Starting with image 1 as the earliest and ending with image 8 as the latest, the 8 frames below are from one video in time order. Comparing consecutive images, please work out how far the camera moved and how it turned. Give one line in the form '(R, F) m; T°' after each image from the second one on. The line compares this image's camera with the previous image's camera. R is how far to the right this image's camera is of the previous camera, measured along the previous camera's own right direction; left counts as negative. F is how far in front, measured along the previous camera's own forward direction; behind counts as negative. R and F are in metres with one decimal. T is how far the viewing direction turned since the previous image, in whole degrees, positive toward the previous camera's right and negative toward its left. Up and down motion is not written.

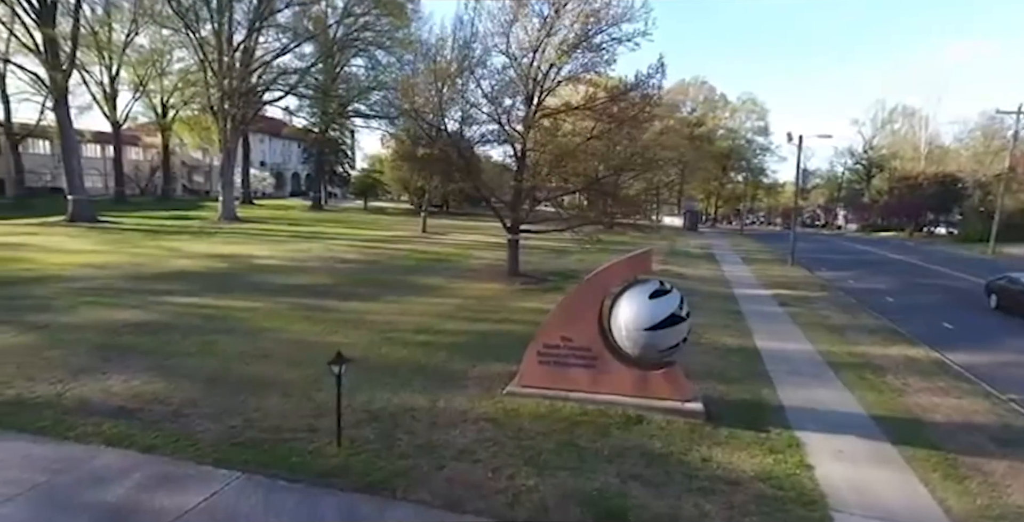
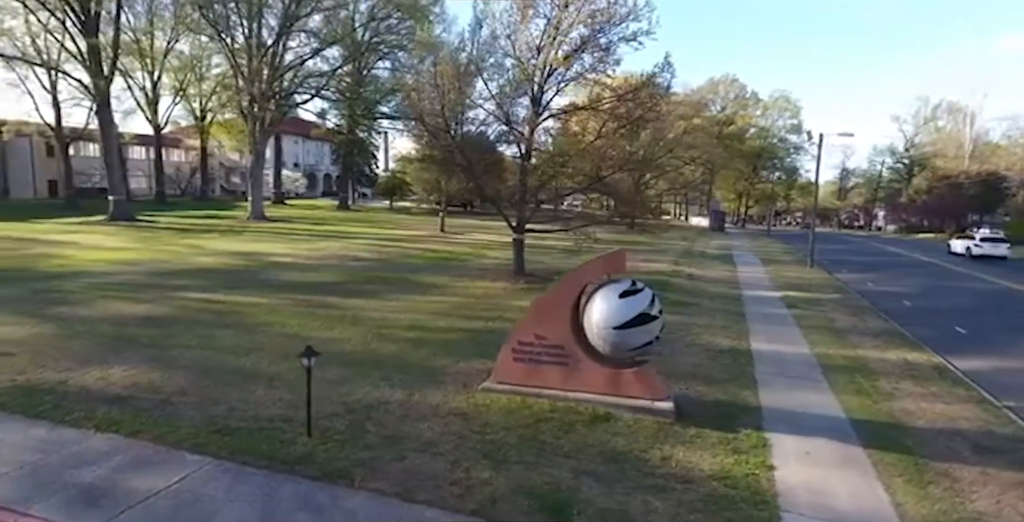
(+0.8, -0.1) m; -4°
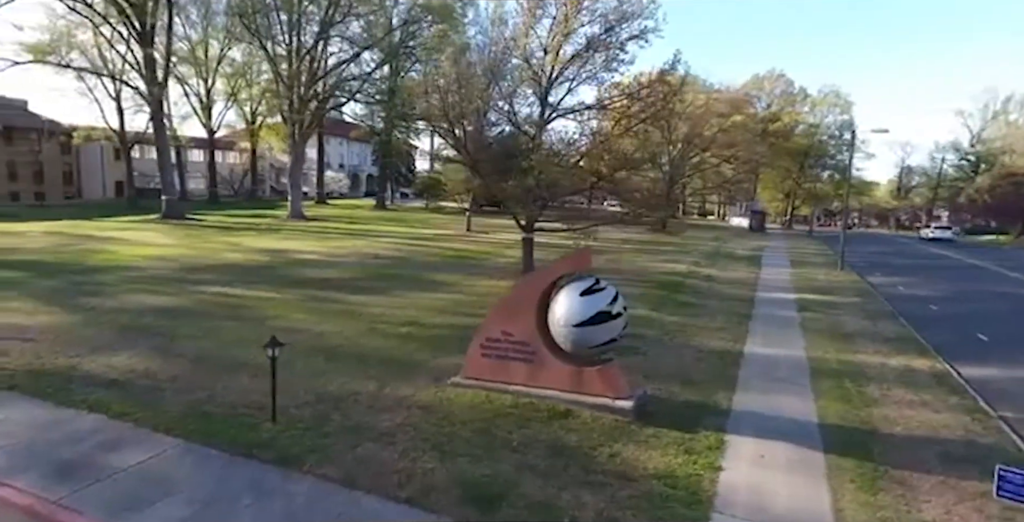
(+1.1, -0.1) m; -5°
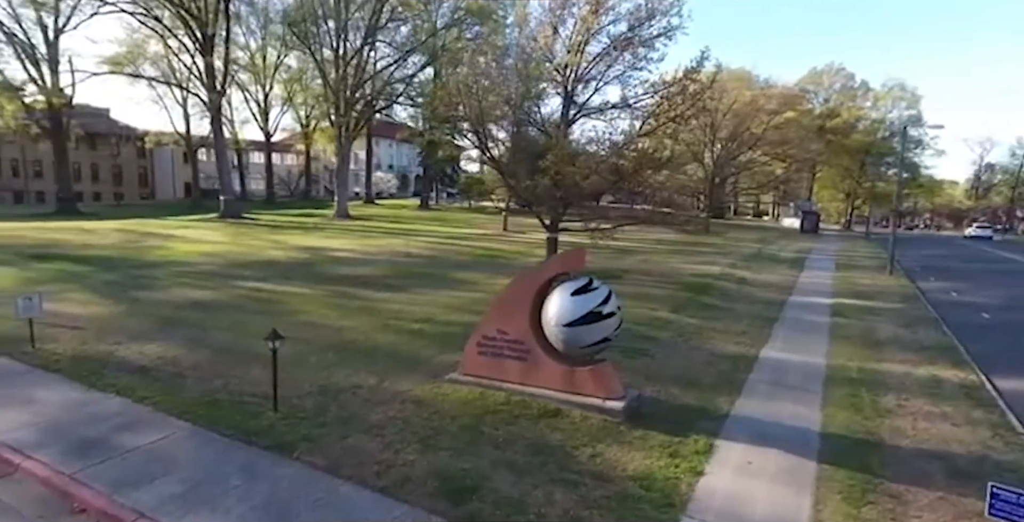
(+0.8, -0.1) m; -6°
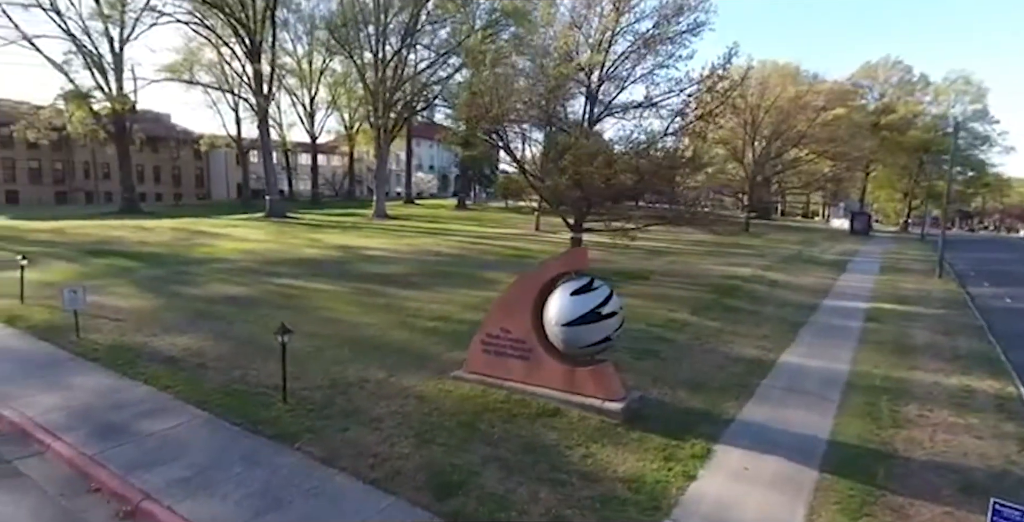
(+0.6, 0.0) m; -5°
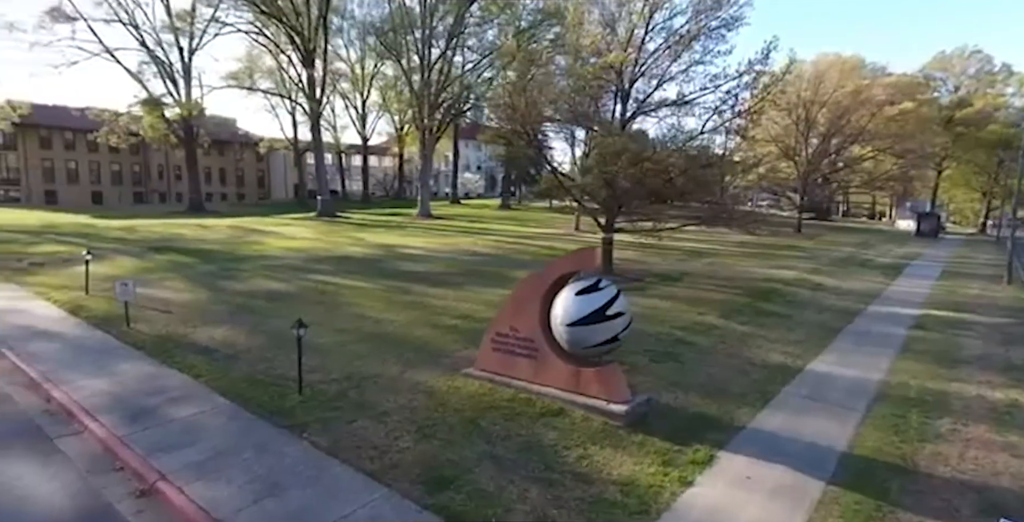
(+0.6, 0.0) m; -6°
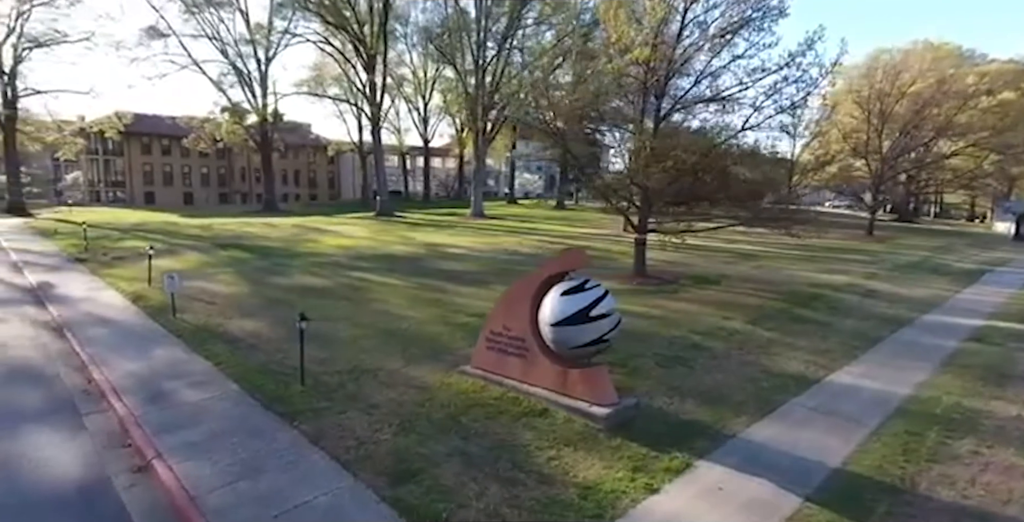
(+1.0, +0.1) m; -8°
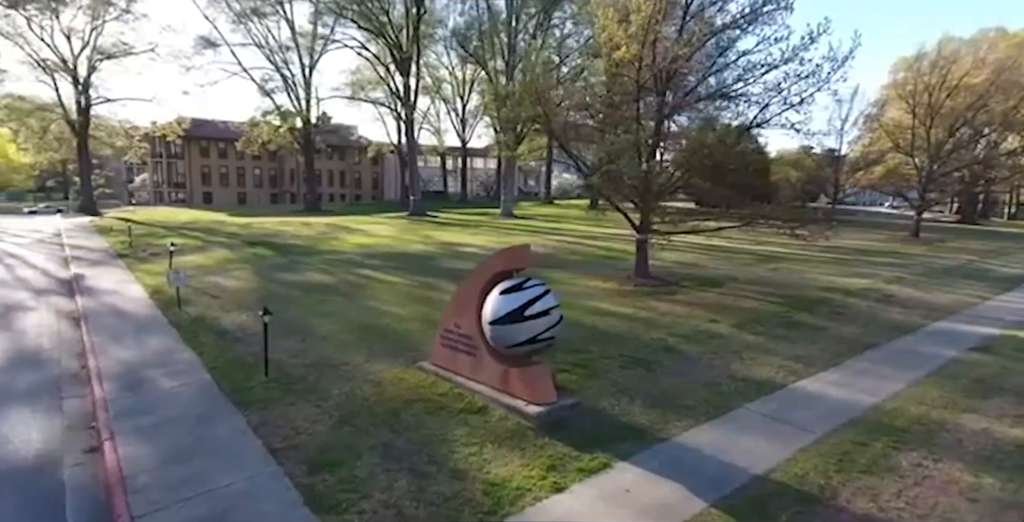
(+1.3, +0.1) m; -6°
